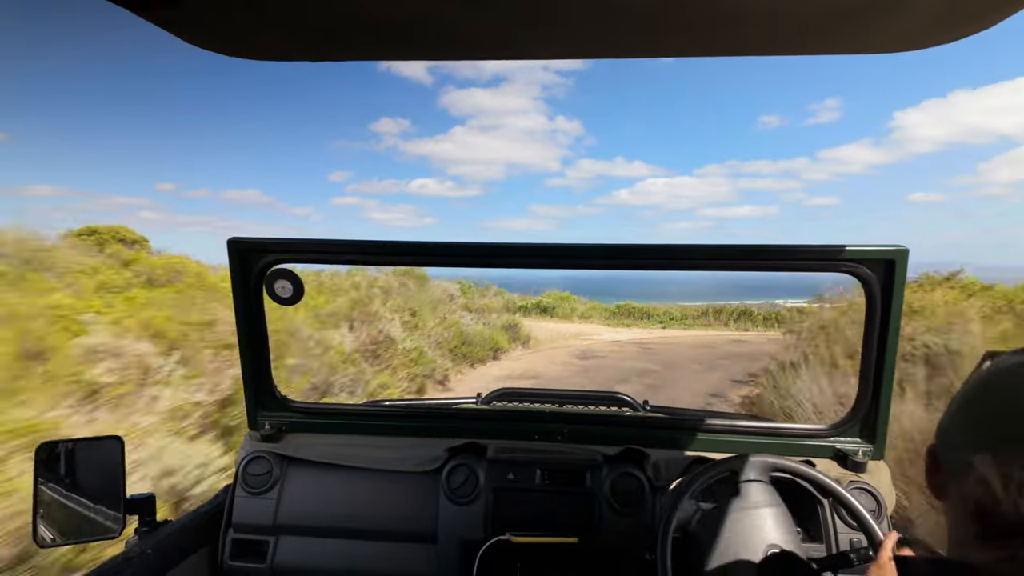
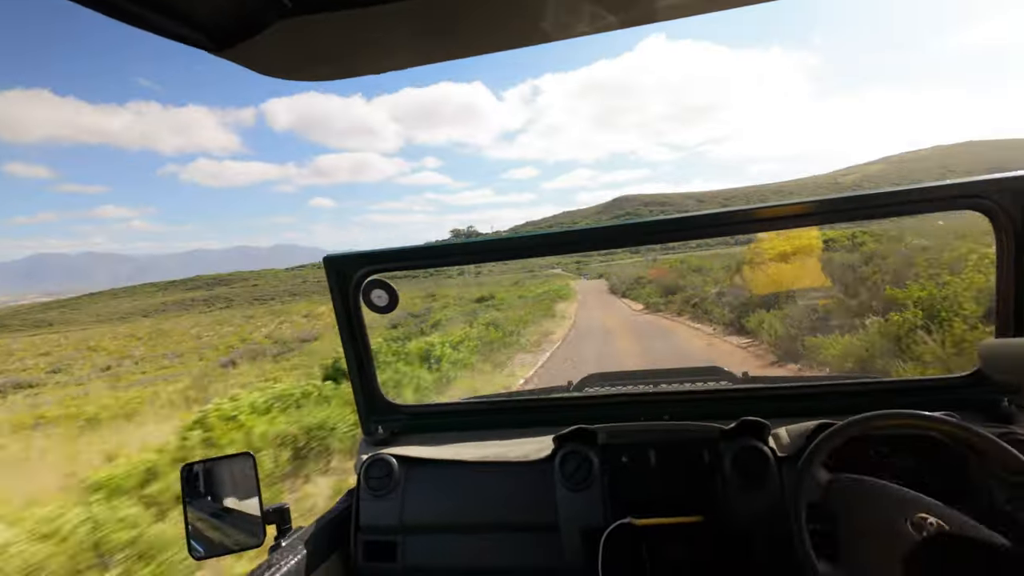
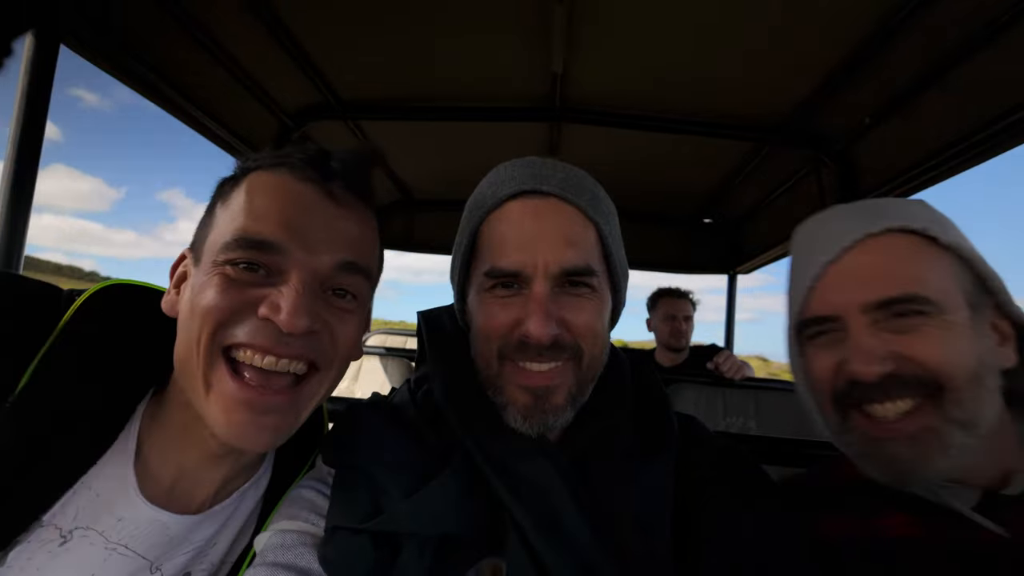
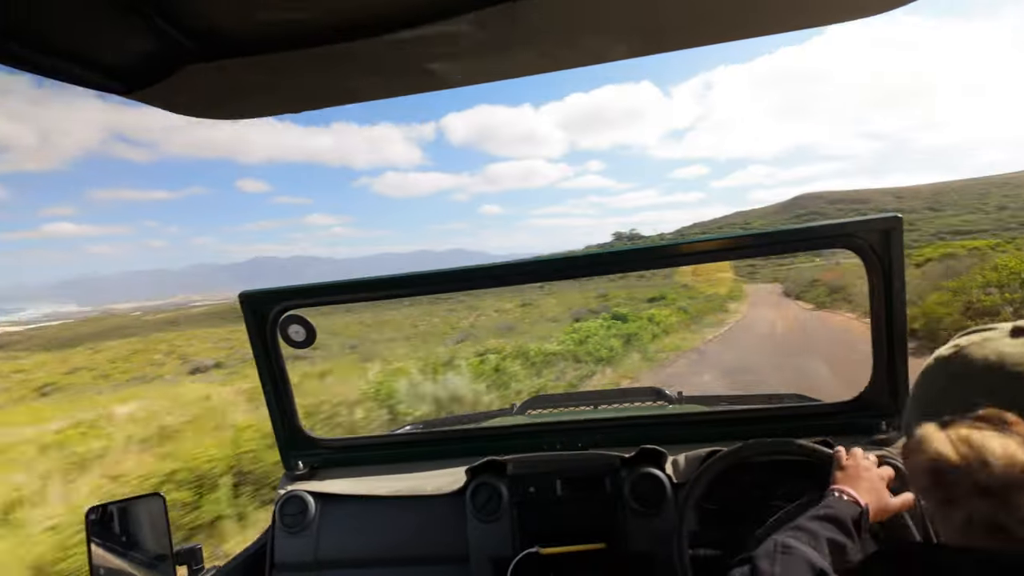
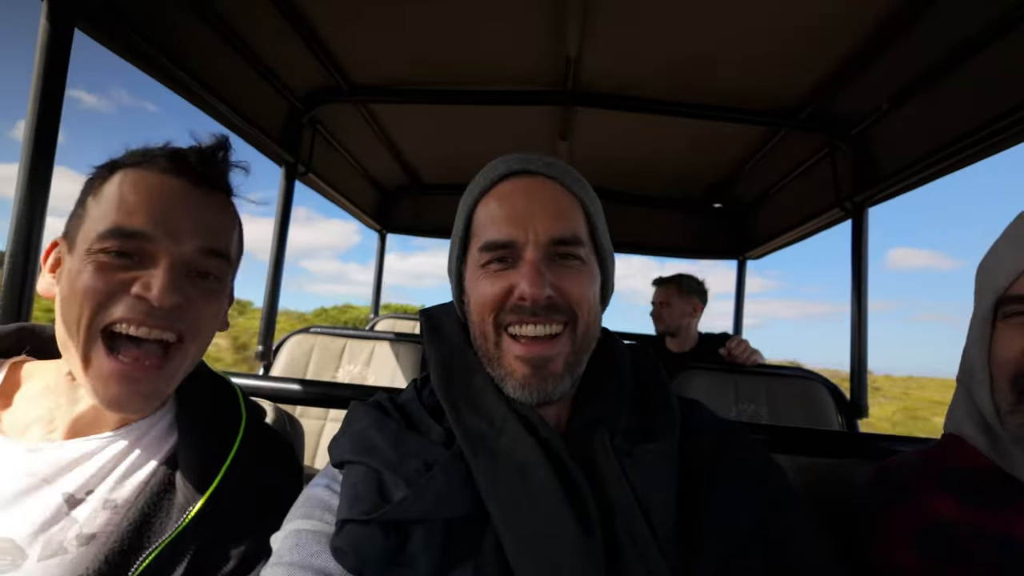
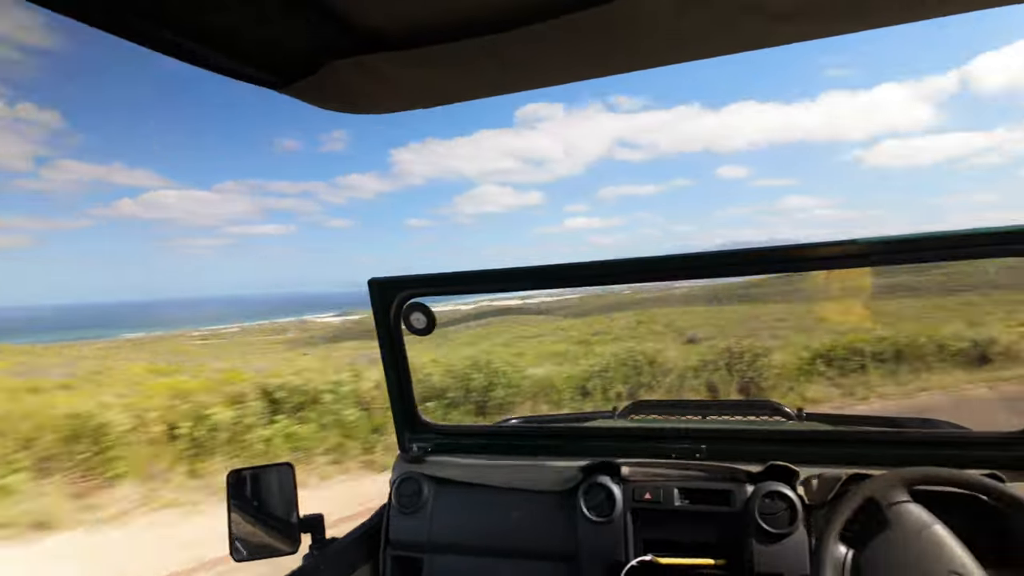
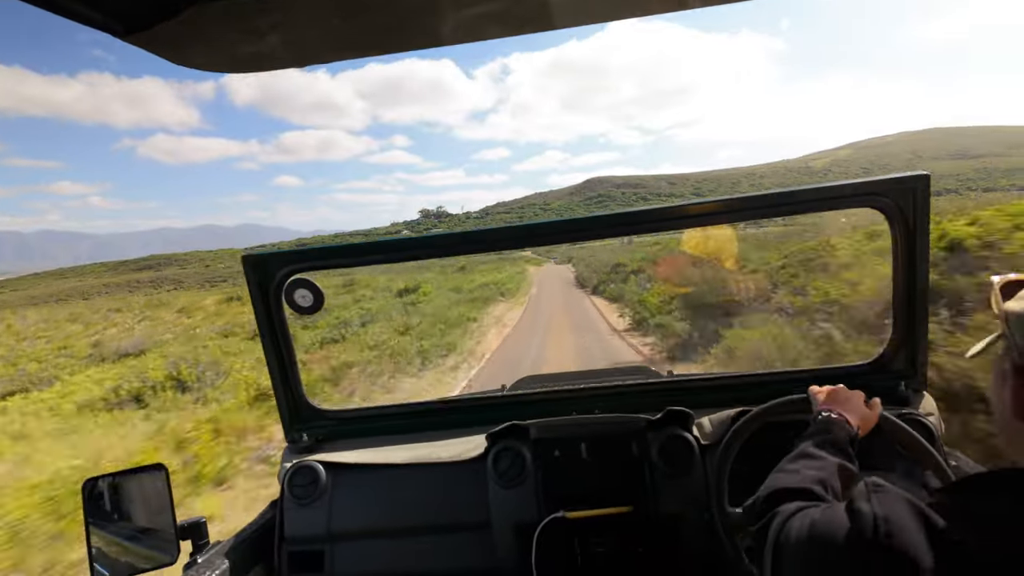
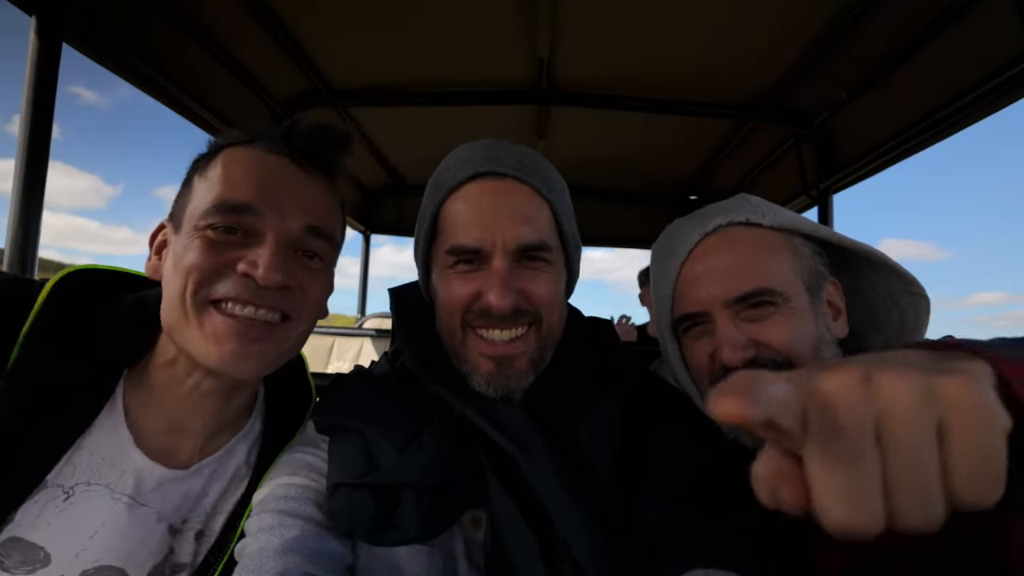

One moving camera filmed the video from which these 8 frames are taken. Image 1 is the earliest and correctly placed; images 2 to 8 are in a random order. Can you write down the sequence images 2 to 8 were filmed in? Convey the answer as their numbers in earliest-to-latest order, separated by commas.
6, 4, 2, 7, 5, 3, 8
